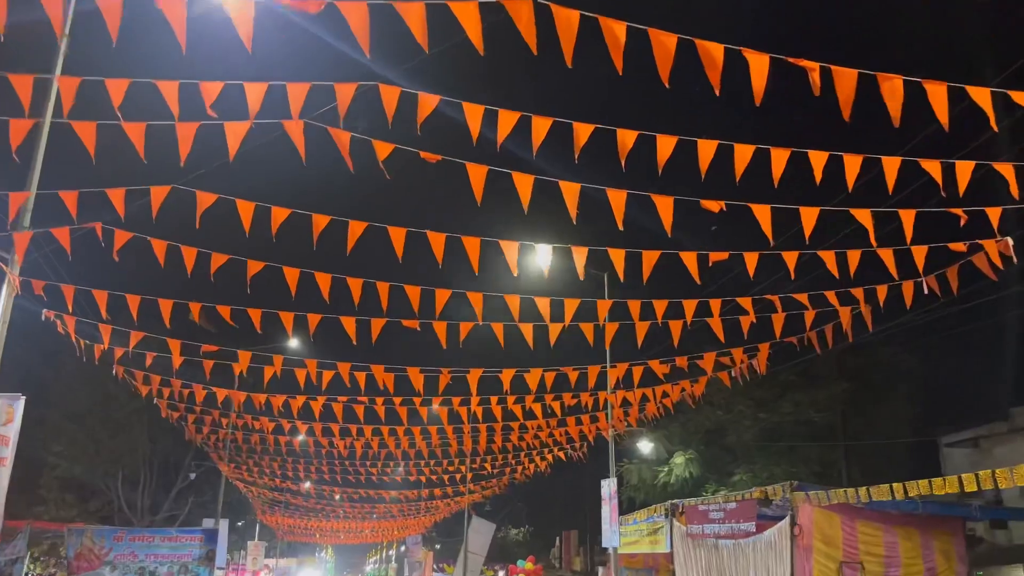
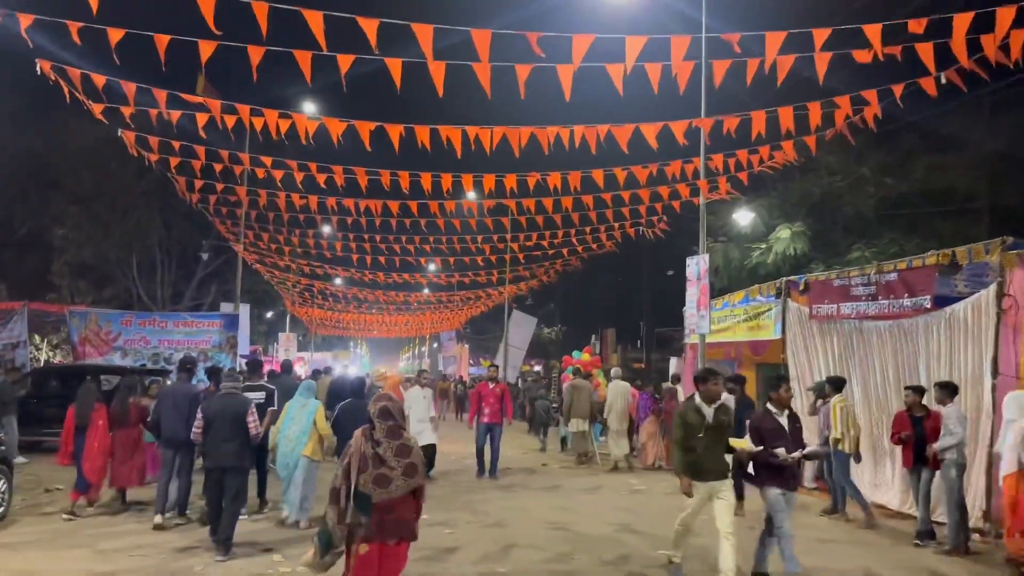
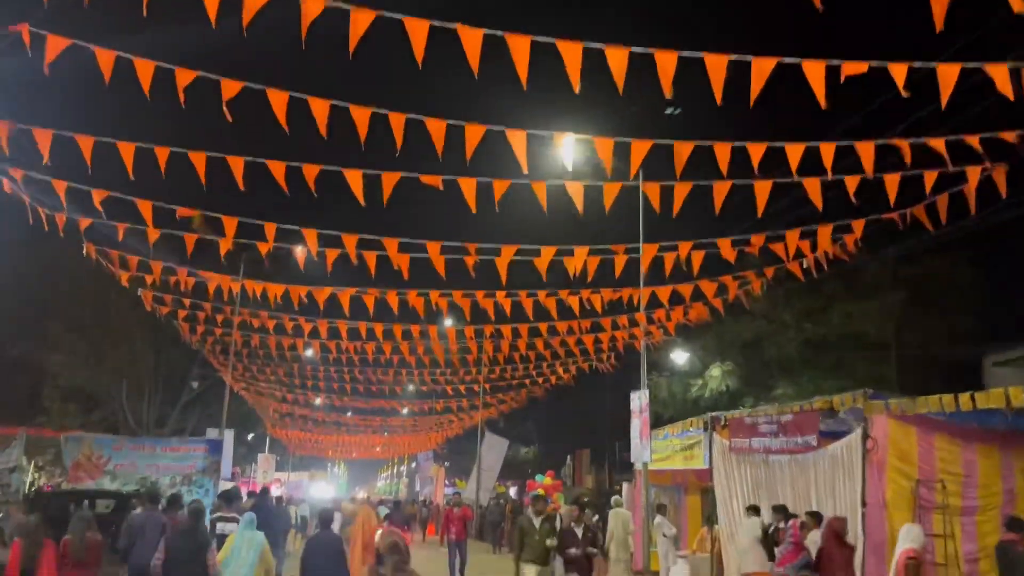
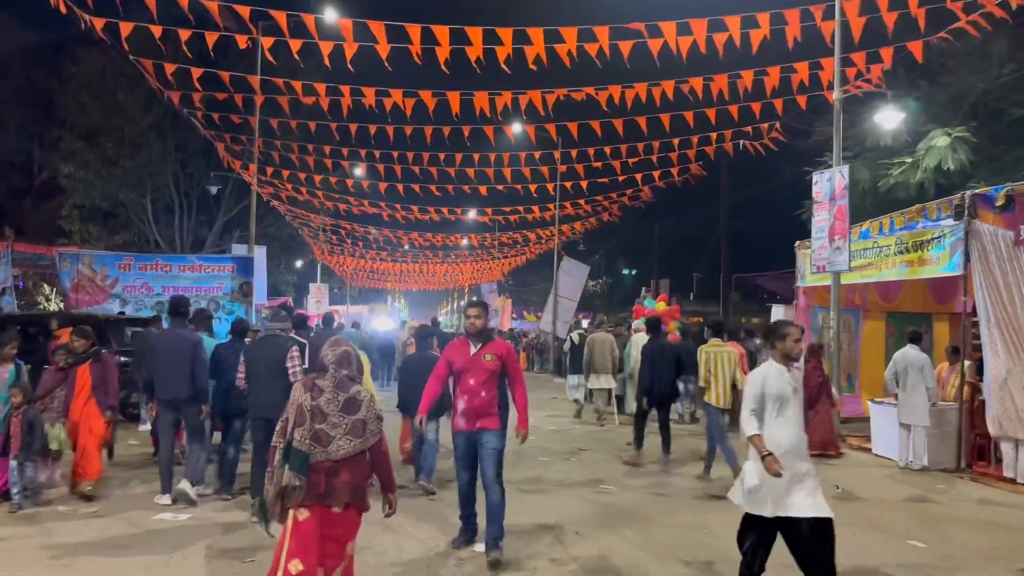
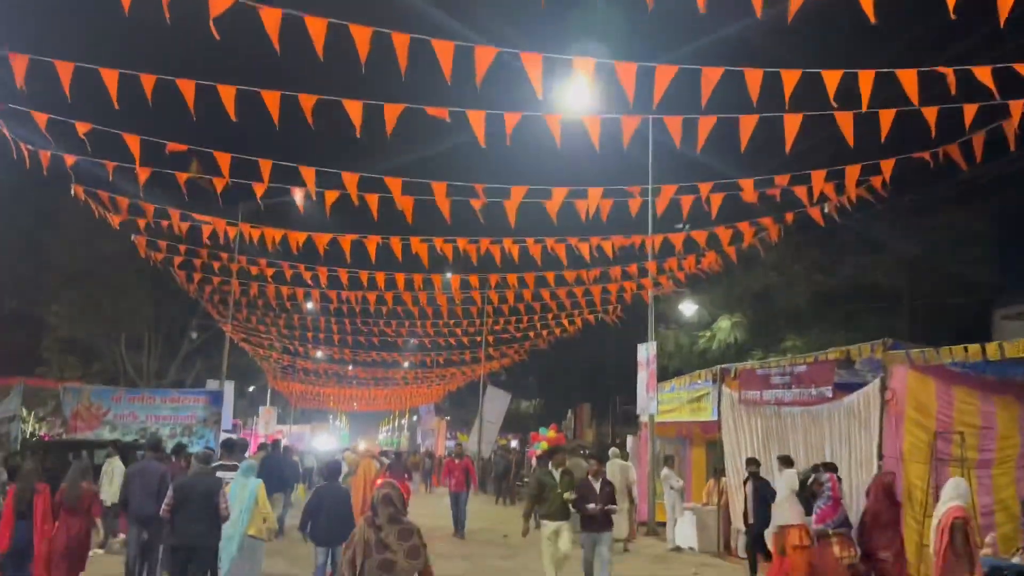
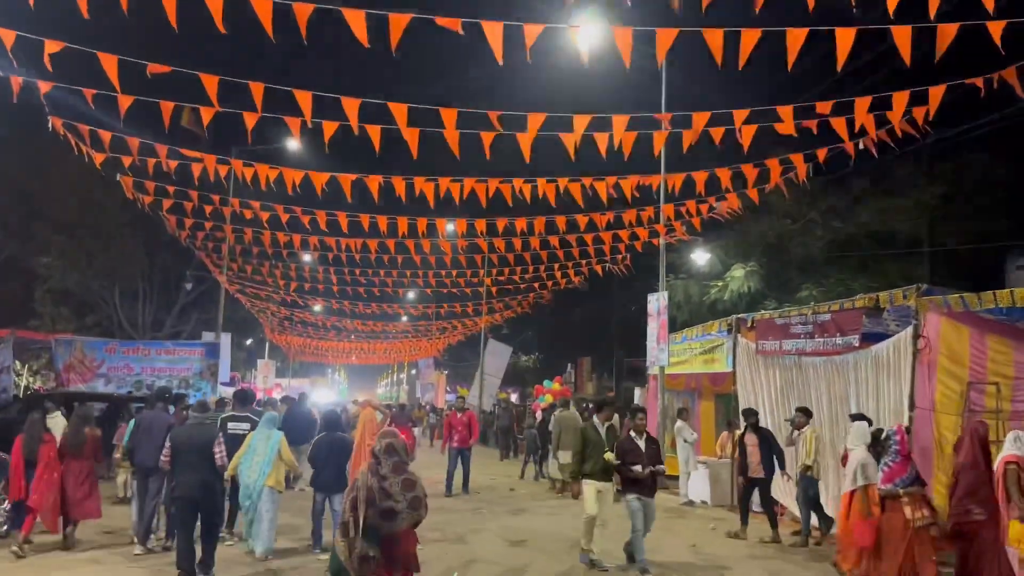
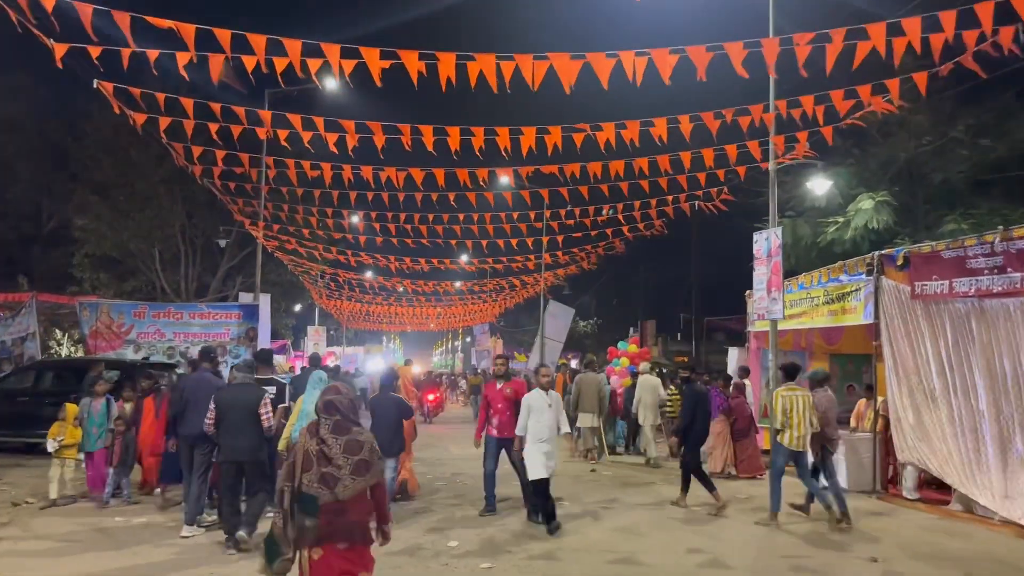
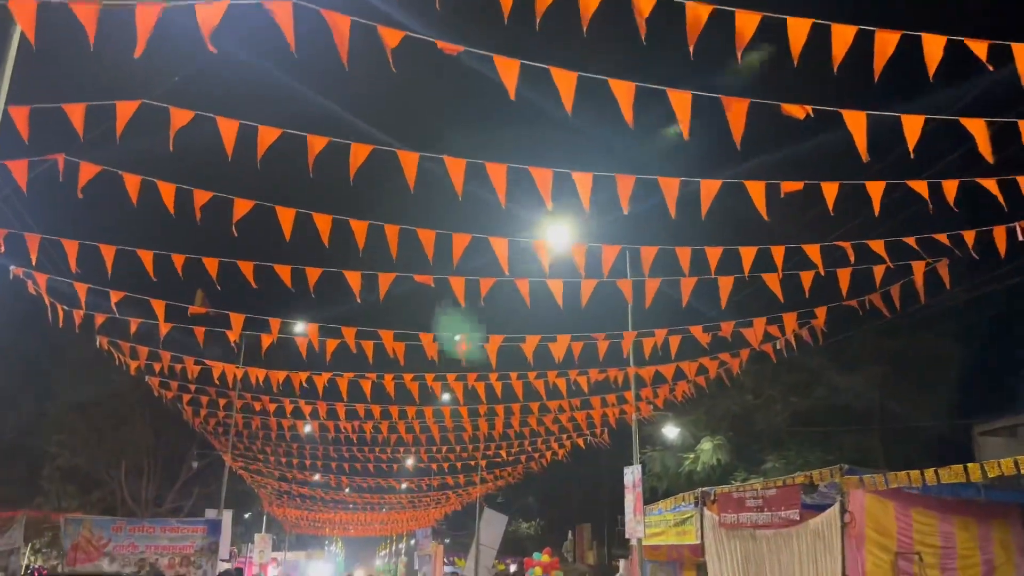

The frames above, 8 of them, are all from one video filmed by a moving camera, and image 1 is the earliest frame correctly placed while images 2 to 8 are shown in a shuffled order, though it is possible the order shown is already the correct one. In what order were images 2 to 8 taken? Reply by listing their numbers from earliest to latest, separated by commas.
8, 3, 5, 6, 2, 7, 4
